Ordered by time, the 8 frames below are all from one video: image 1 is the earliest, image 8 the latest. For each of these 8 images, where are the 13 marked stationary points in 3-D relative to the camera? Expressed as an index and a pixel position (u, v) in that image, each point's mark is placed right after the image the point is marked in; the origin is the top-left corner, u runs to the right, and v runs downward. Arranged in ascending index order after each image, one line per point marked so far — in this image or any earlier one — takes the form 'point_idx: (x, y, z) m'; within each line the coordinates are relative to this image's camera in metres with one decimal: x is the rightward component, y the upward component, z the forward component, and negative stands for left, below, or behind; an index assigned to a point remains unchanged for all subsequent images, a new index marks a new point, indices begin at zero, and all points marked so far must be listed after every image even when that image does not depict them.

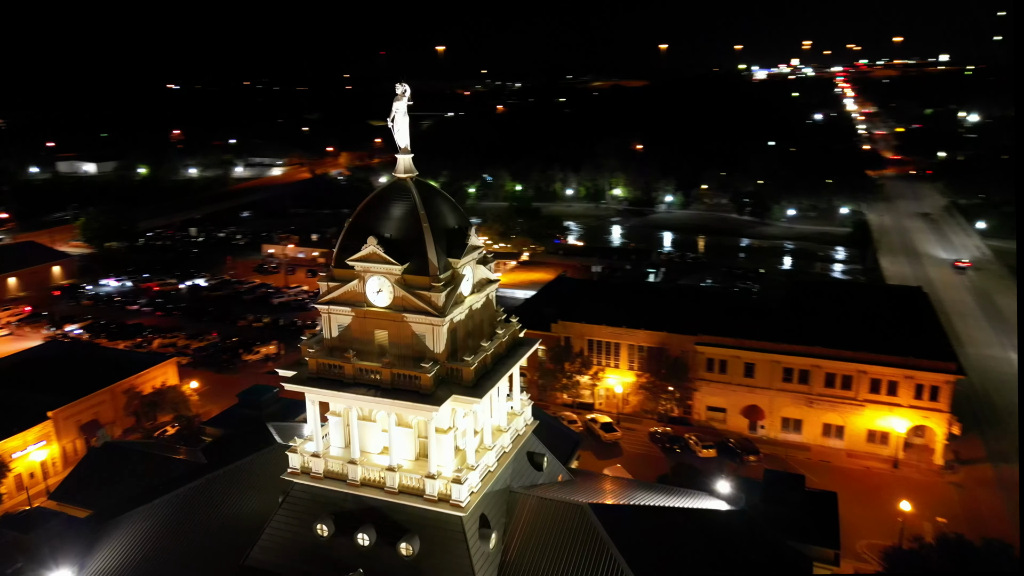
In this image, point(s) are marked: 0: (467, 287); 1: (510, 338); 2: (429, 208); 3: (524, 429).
0: (-1.0, 0.0, +15.9) m
1: (-0.1, -1.2, +17.1) m
2: (-1.7, +1.7, +15.4) m
3: (+0.2, -3.5, +18.1) m
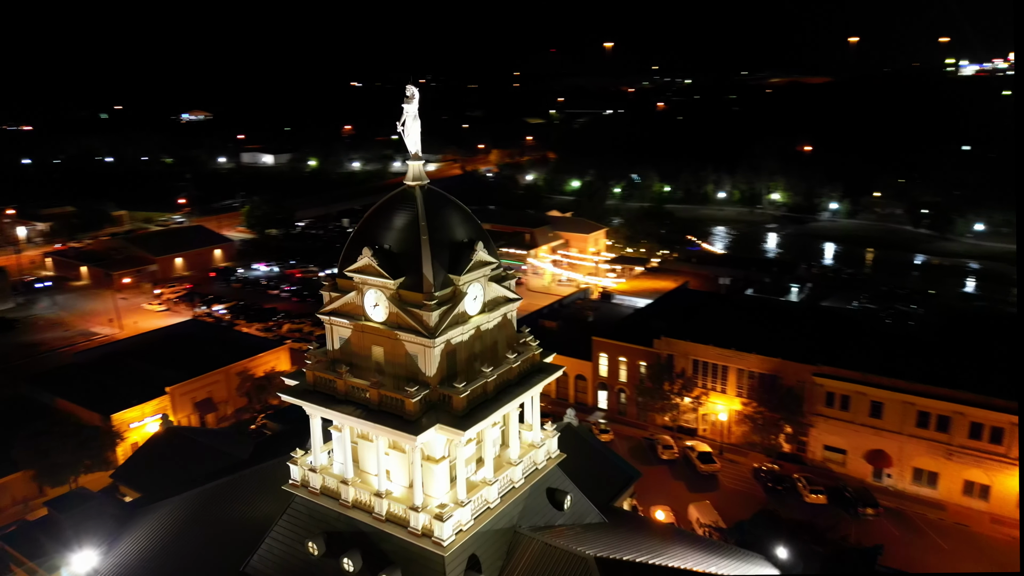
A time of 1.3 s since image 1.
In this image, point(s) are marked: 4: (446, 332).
0: (-0.8, -0.4, +14.6) m
1: (+0.2, -1.6, +15.6) m
2: (-1.5, +1.3, +14.3) m
3: (+0.7, -3.9, +16.5) m
4: (-1.2, -0.8, +13.8) m
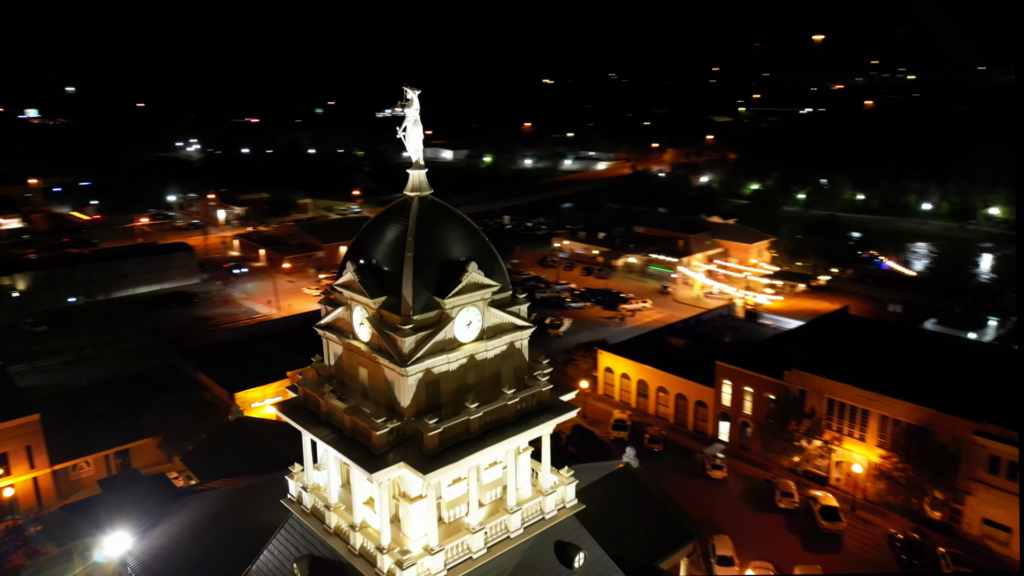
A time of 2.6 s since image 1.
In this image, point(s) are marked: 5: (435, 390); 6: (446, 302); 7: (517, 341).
0: (-0.8, -0.8, +13.1) m
1: (+0.3, -2.1, +13.8) m
2: (-1.5, +0.9, +13.0) m
3: (+0.8, -4.4, +14.7) m
4: (-1.5, -1.2, +12.5) m
5: (-1.3, -1.8, +13.0) m
6: (-1.1, -0.3, +12.6) m
7: (+0.1, -1.0, +14.0) m
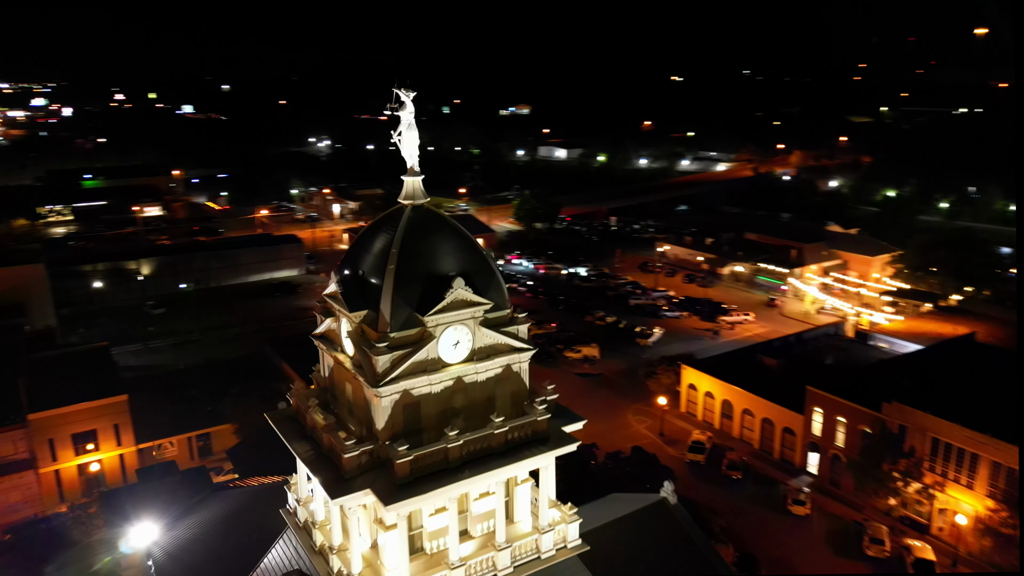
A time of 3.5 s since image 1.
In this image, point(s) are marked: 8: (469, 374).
0: (-1.0, -1.1, +12.2) m
1: (+0.2, -2.4, +12.7) m
2: (-1.6, +0.7, +12.1) m
3: (+0.7, -4.8, +13.4) m
4: (-1.8, -1.5, +11.6) m
5: (-1.6, -2.0, +12.1) m
6: (-1.3, -0.5, +11.7) m
7: (0.0, -1.3, +12.9) m
8: (-0.7, -1.4, +12.4) m
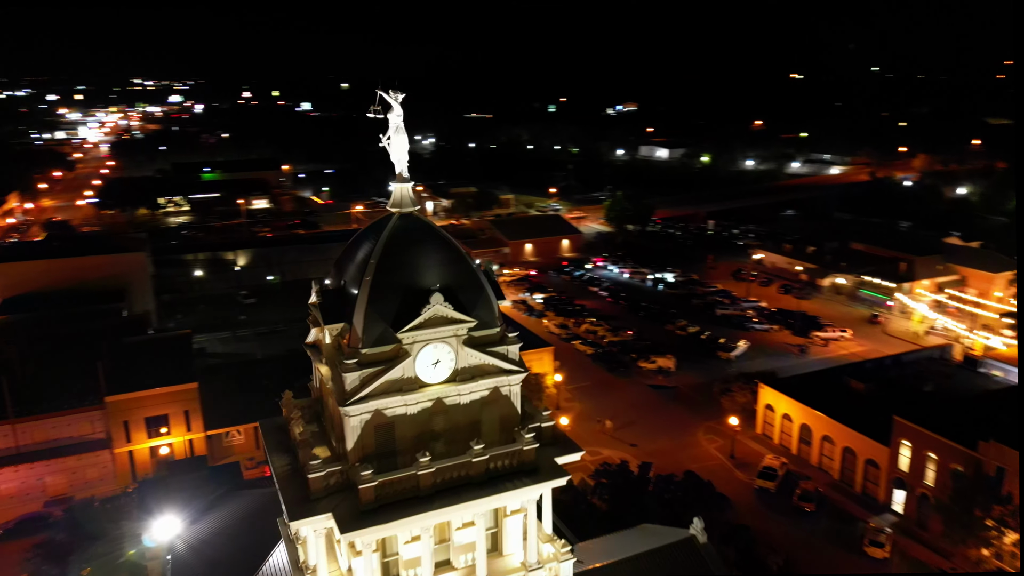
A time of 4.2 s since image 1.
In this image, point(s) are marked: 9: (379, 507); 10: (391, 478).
0: (-1.2, -1.3, +11.4) m
1: (-0.1, -2.7, +11.7) m
2: (-1.8, +0.5, +11.4) m
3: (+0.5, -5.1, +12.4) m
4: (-2.1, -1.6, +11.0) m
5: (-1.9, -2.3, +11.4) m
6: (-1.6, -0.7, +11.0) m
7: (-0.1, -1.6, +11.9) m
8: (-1.0, -1.7, +11.5) m
9: (-1.9, -3.2, +10.9) m
10: (-1.8, -2.8, +10.9) m
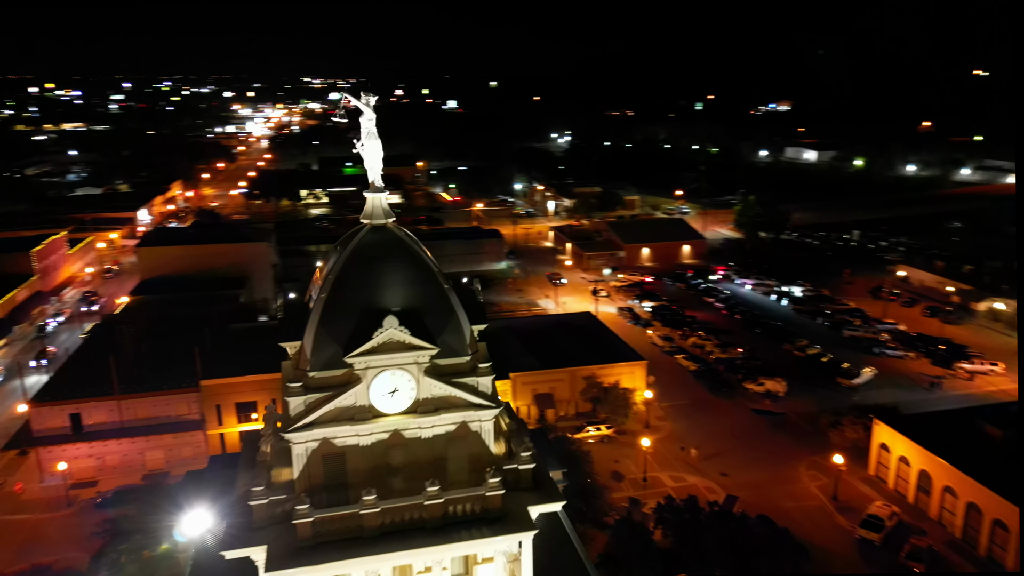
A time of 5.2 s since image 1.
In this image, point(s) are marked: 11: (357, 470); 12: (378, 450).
0: (-1.7, -1.6, +10.4) m
1: (-0.6, -3.1, +10.5) m
2: (-2.2, +0.2, +10.5) m
3: (-0.1, -5.5, +11.1) m
4: (-2.7, -1.9, +10.1) m
5: (-2.4, -2.5, +10.5) m
6: (-2.2, -1.0, +10.0) m
7: (-0.6, -1.9, +10.7) m
8: (-1.5, -2.0, +10.5) m
9: (-2.6, -3.5, +10.0) m
10: (-2.4, -3.1, +10.0) m
11: (-2.2, -2.6, +10.5) m
12: (-1.9, -2.3, +10.5) m
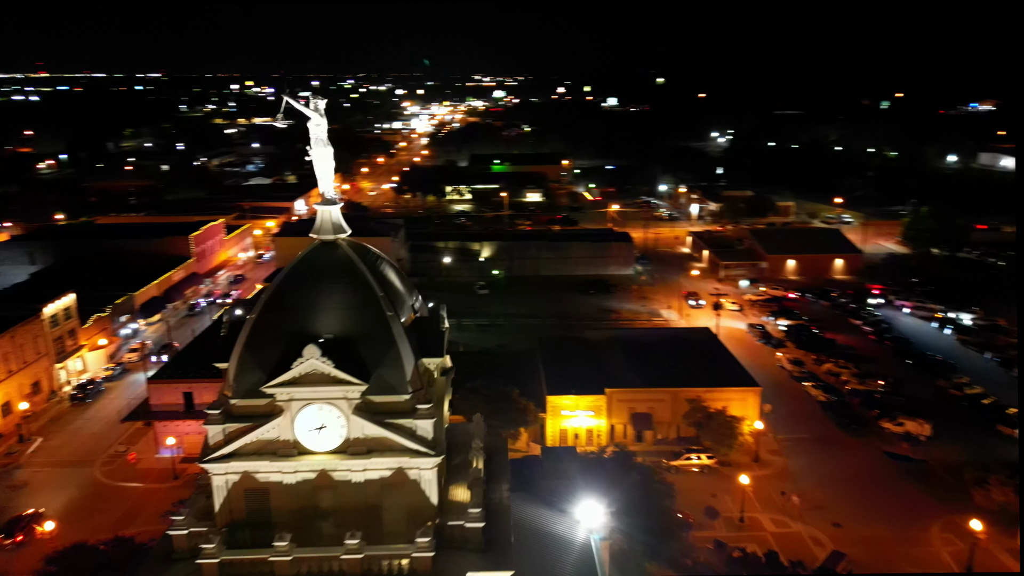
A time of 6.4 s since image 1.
0: (-2.5, -1.9, +9.3) m
1: (-1.4, -3.4, +9.2) m
2: (-2.8, -0.1, +9.5) m
3: (-0.9, -5.8, +9.7) m
4: (-3.5, -2.1, +9.3) m
5: (-3.2, -2.8, +9.6) m
6: (-3.0, -1.3, +9.1) m
7: (-1.3, -2.3, +9.4) m
8: (-2.2, -2.3, +9.4) m
9: (-3.5, -3.7, +9.2) m
10: (-3.3, -3.3, +9.2) m
11: (-2.9, -2.8, +9.5) m
12: (-2.6, -2.6, +9.5) m
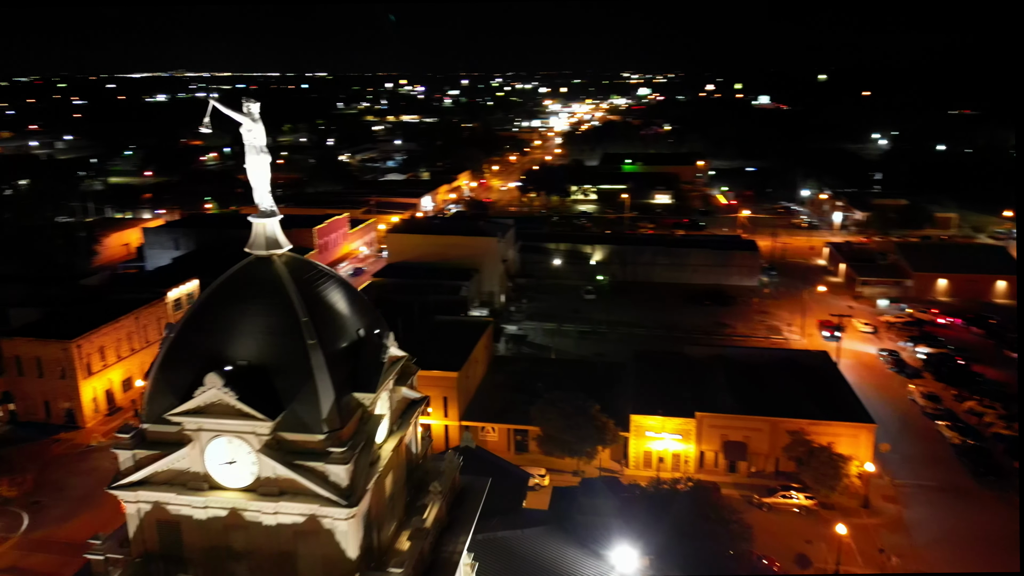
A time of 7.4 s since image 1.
0: (-3.3, -2.2, +8.5) m
1: (-2.4, -3.7, +8.2) m
2: (-3.5, -0.3, +8.8) m
3: (-1.9, -6.2, +8.6) m
4: (-4.3, -2.3, +8.7) m
5: (-4.0, -3.0, +8.9) m
6: (-3.8, -1.5, +8.4) m
7: (-2.2, -2.6, +8.4) m
8: (-3.1, -2.6, +8.5) m
9: (-4.4, -3.9, +8.6) m
10: (-4.2, -3.5, +8.5) m
11: (-3.8, -3.0, +8.8) m
12: (-3.5, -2.8, +8.7) m
